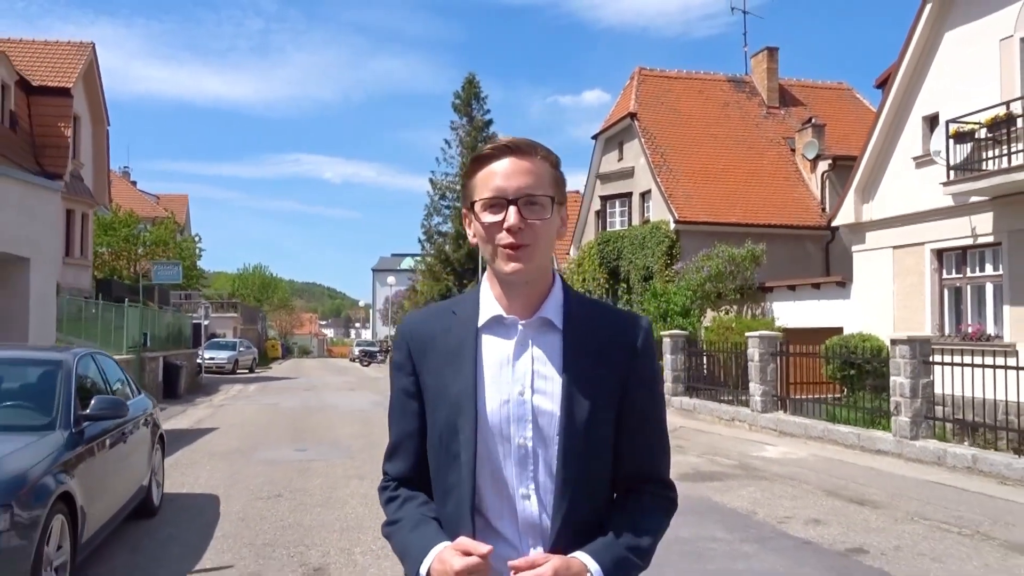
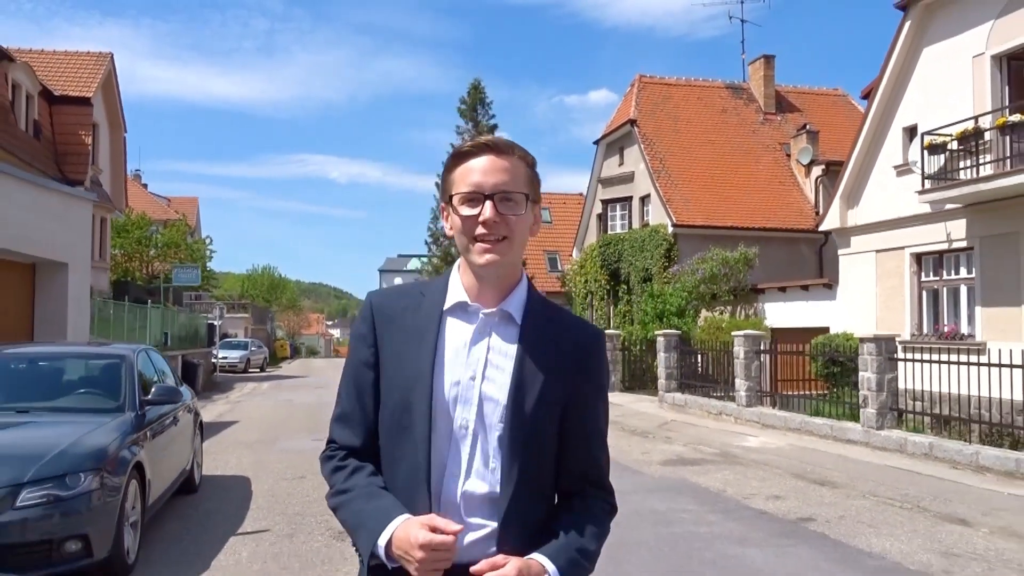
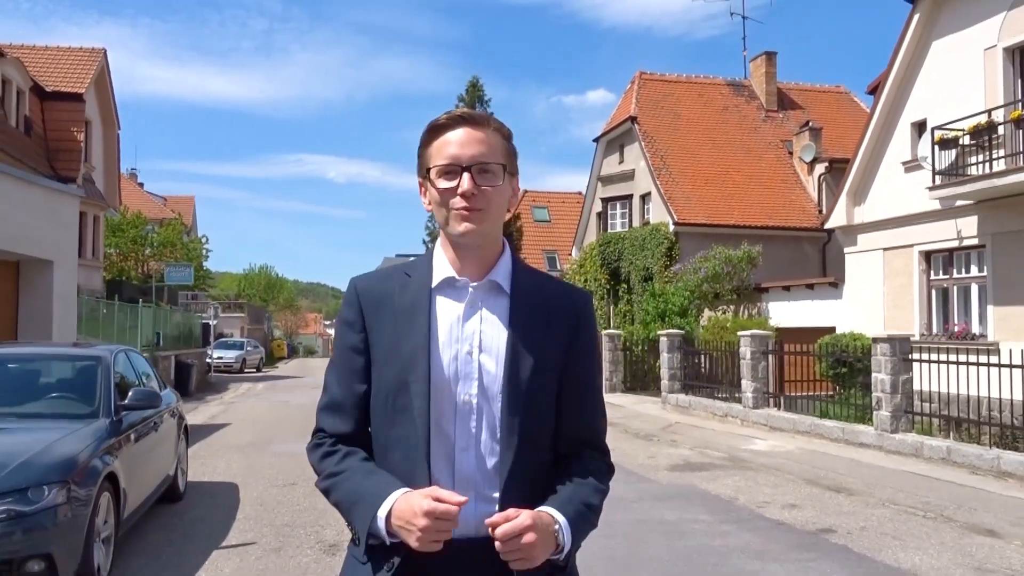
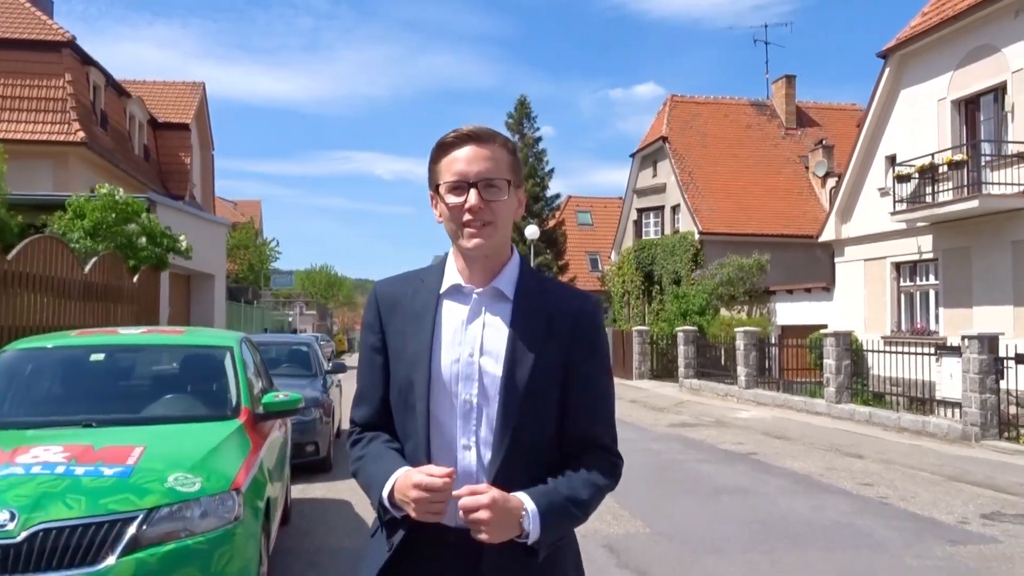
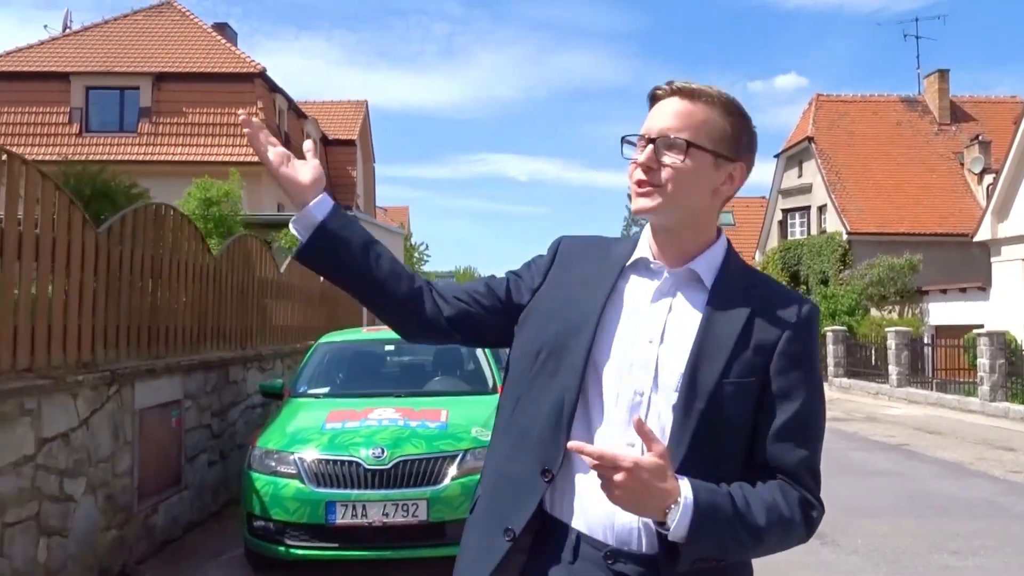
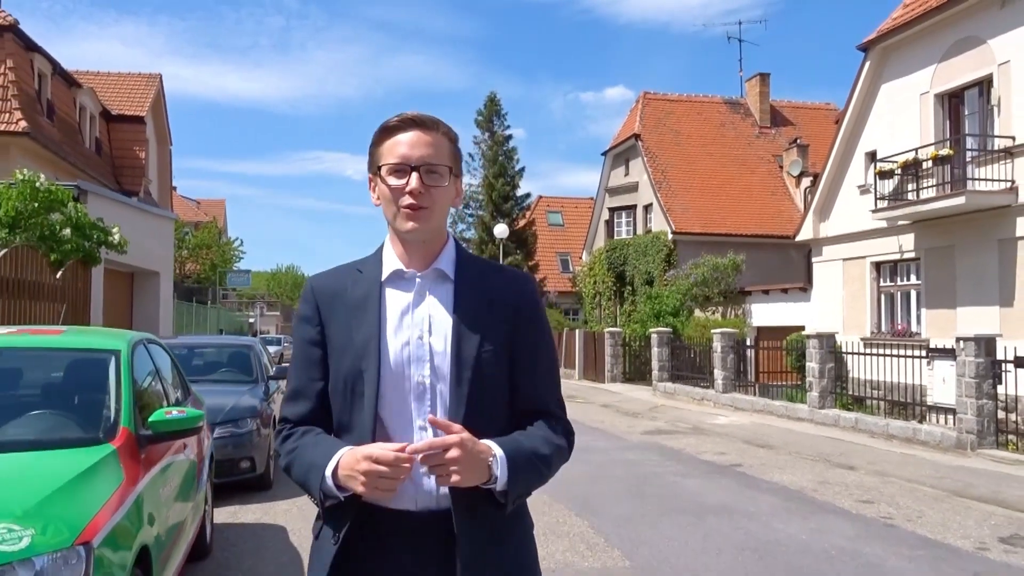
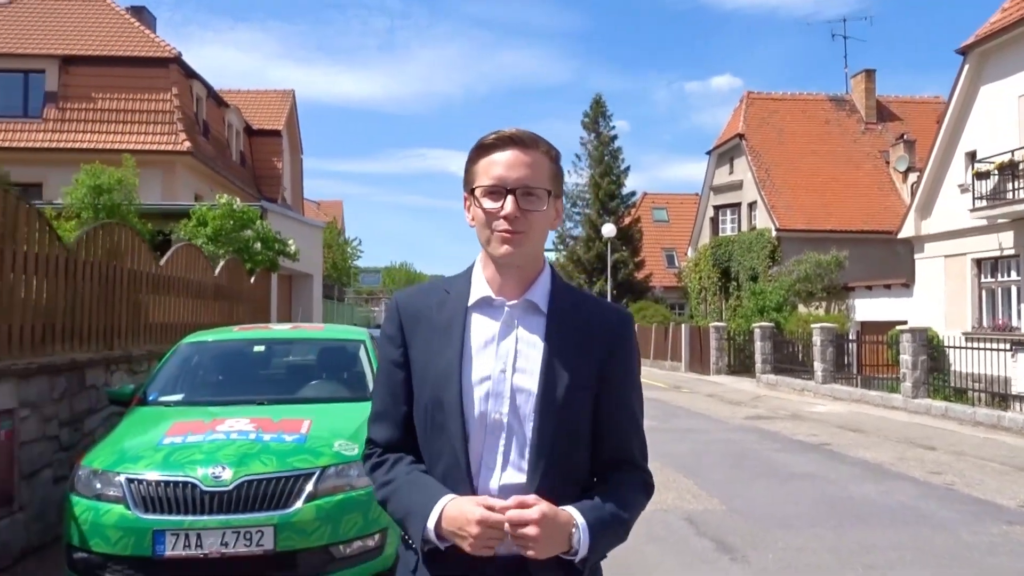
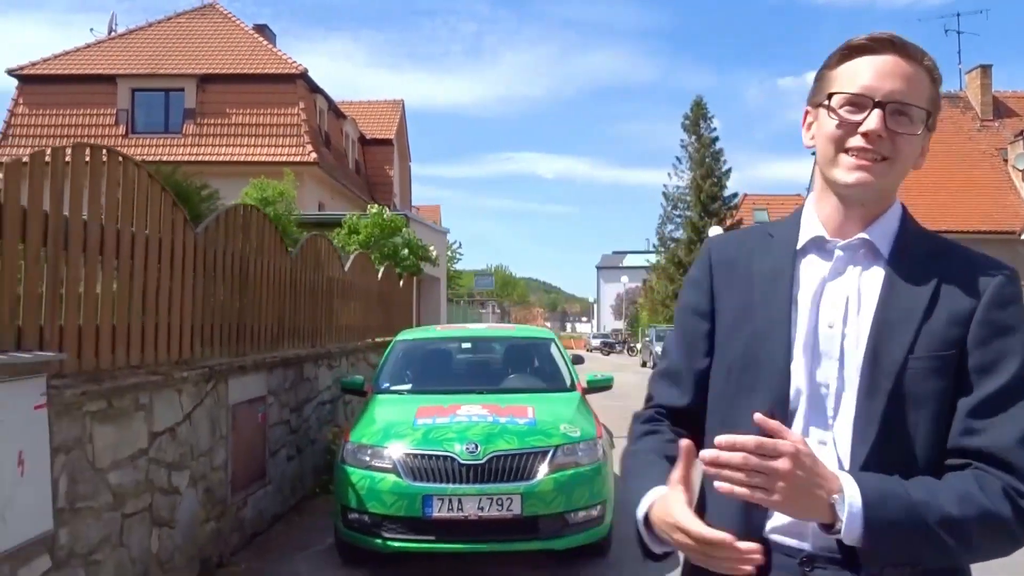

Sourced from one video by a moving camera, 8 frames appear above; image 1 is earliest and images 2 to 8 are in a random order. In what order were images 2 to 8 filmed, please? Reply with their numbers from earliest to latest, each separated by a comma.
3, 2, 6, 4, 7, 5, 8
